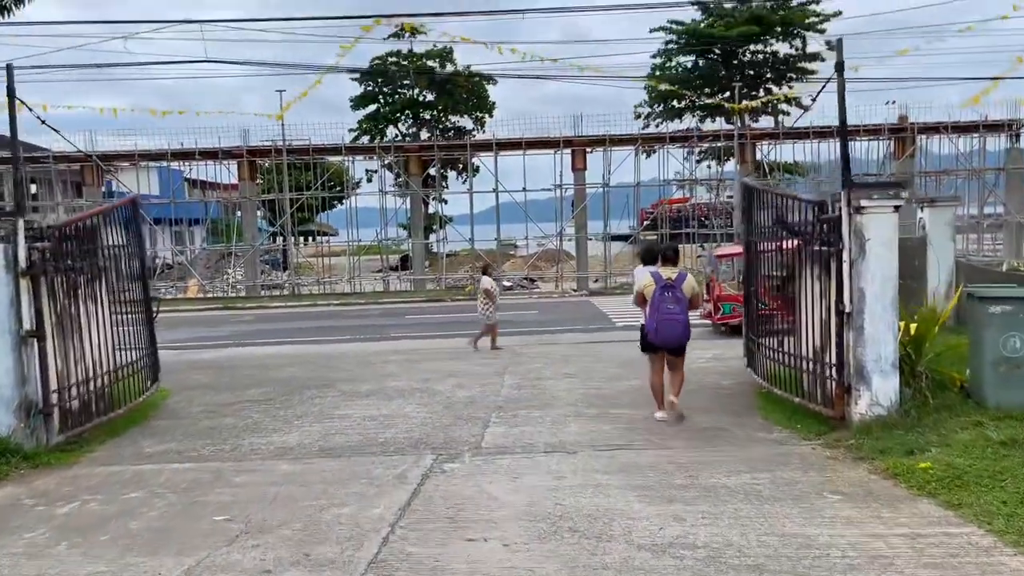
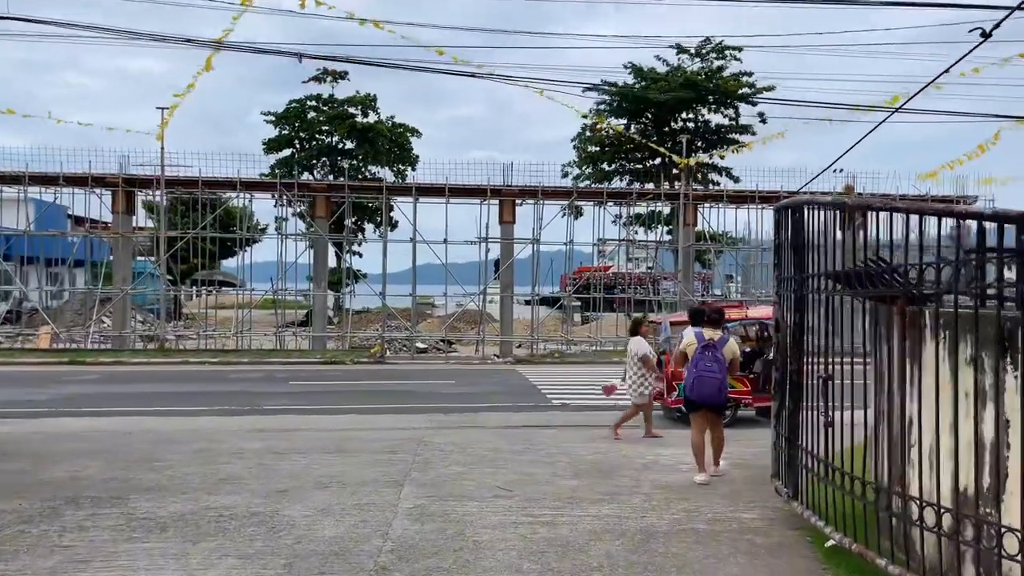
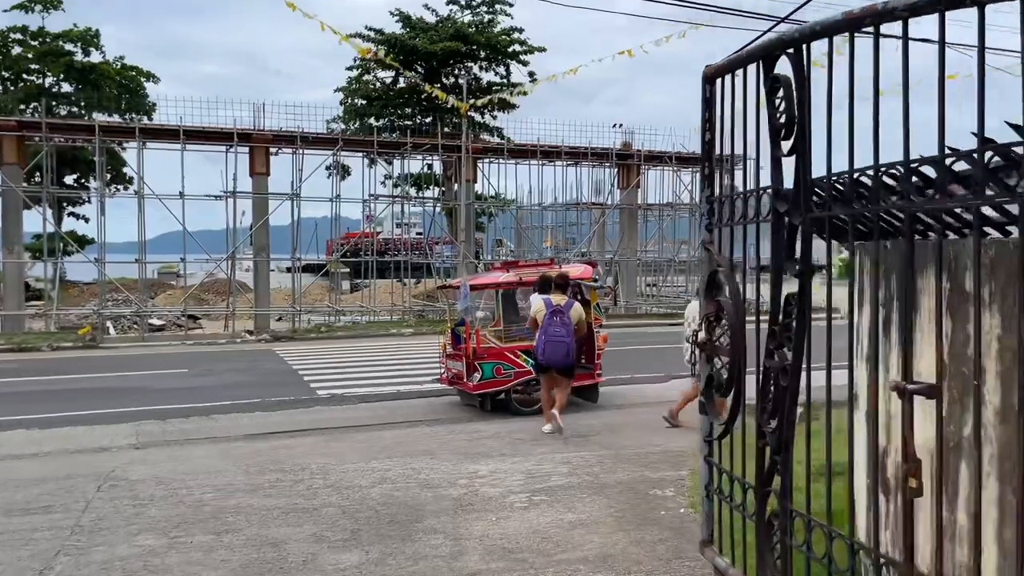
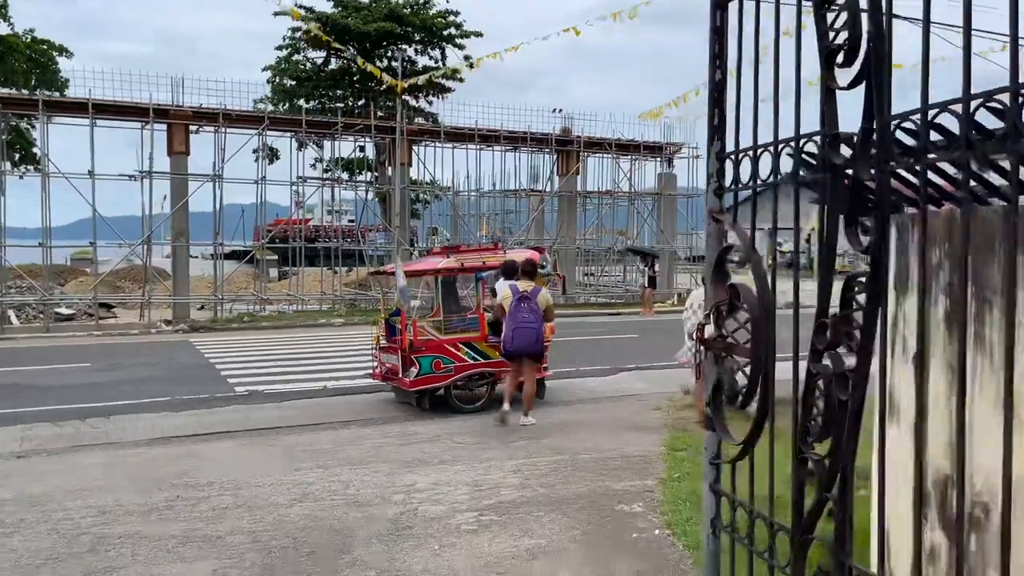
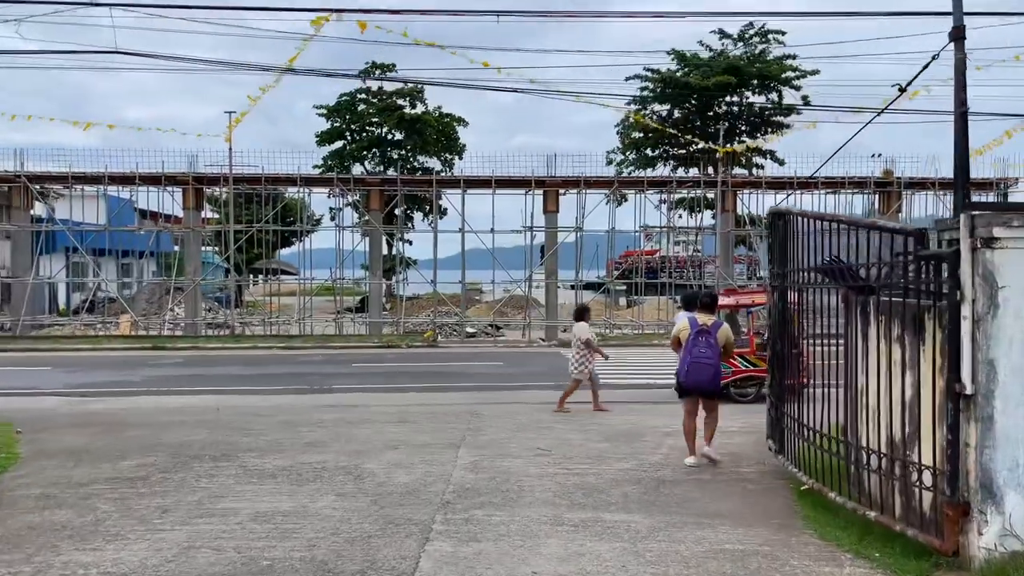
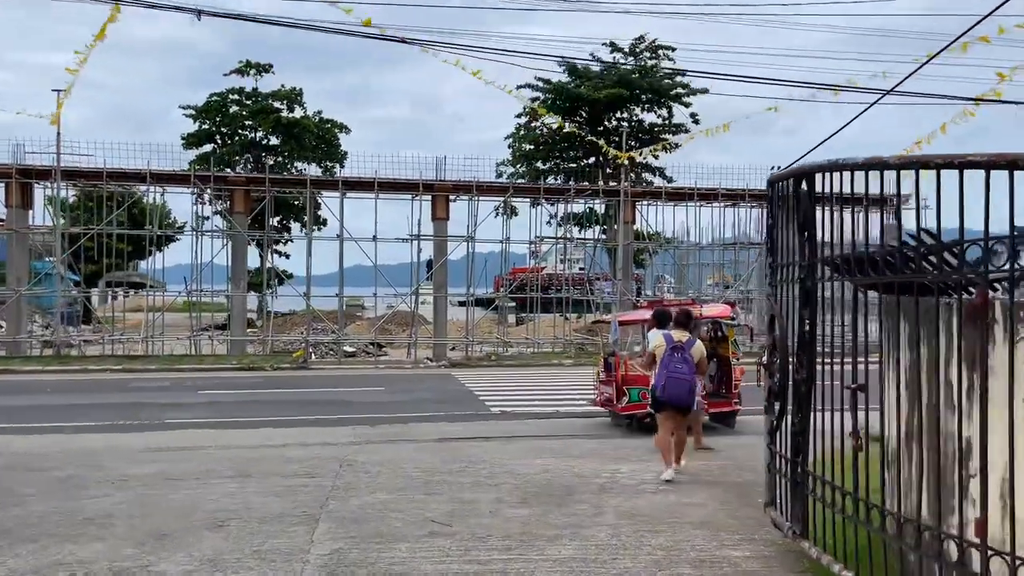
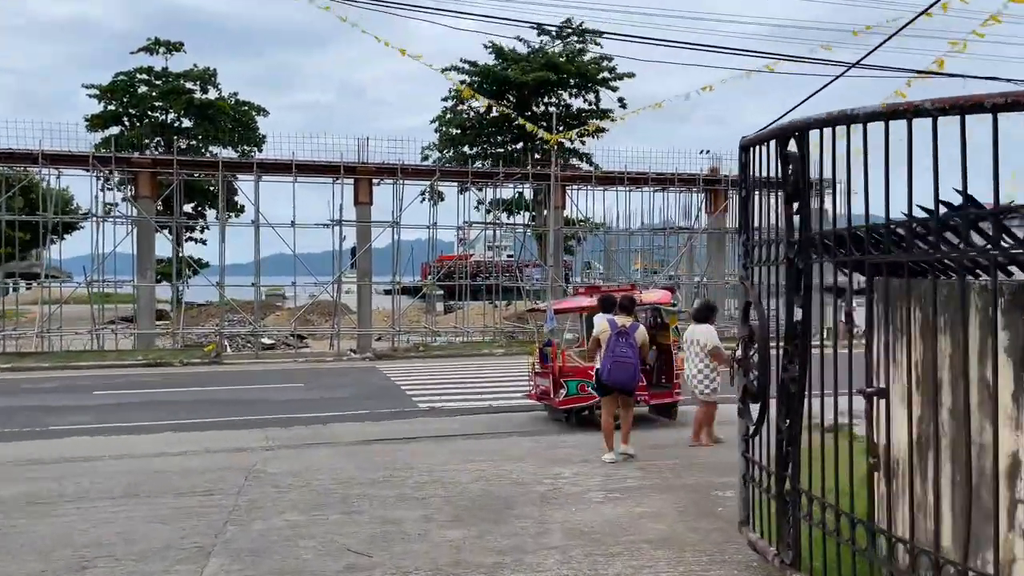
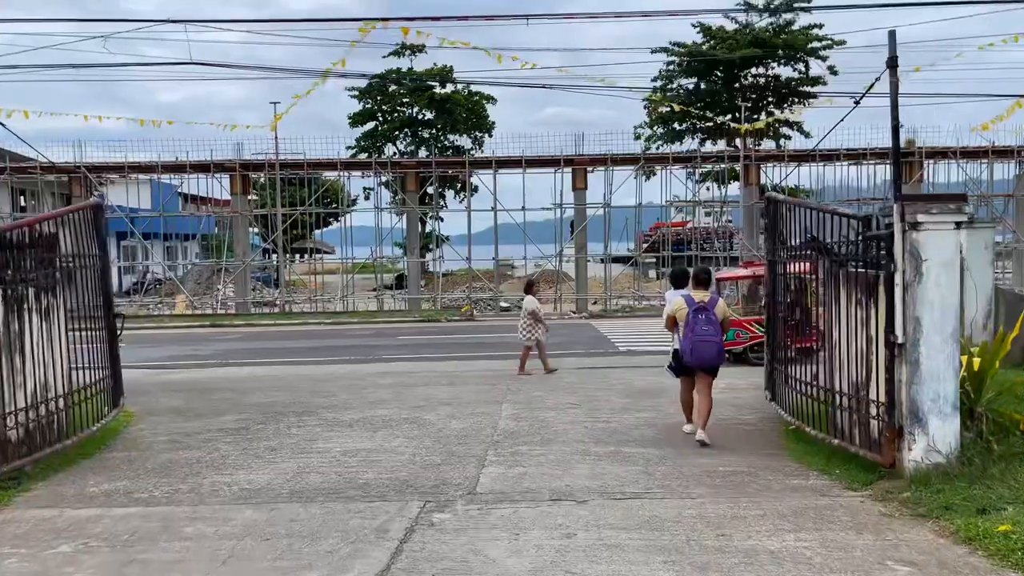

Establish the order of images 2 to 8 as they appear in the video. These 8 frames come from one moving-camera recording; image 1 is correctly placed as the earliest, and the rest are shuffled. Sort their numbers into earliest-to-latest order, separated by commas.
8, 5, 2, 6, 7, 3, 4
